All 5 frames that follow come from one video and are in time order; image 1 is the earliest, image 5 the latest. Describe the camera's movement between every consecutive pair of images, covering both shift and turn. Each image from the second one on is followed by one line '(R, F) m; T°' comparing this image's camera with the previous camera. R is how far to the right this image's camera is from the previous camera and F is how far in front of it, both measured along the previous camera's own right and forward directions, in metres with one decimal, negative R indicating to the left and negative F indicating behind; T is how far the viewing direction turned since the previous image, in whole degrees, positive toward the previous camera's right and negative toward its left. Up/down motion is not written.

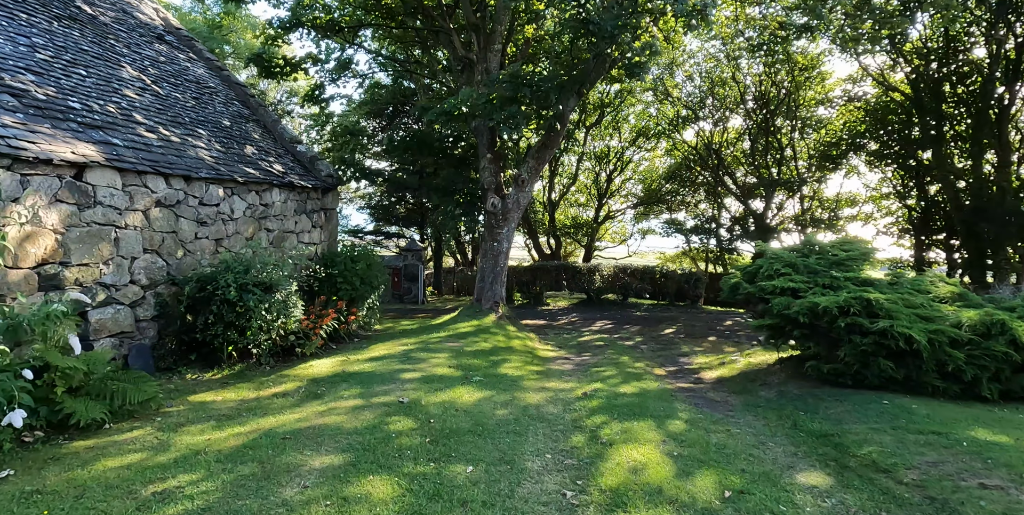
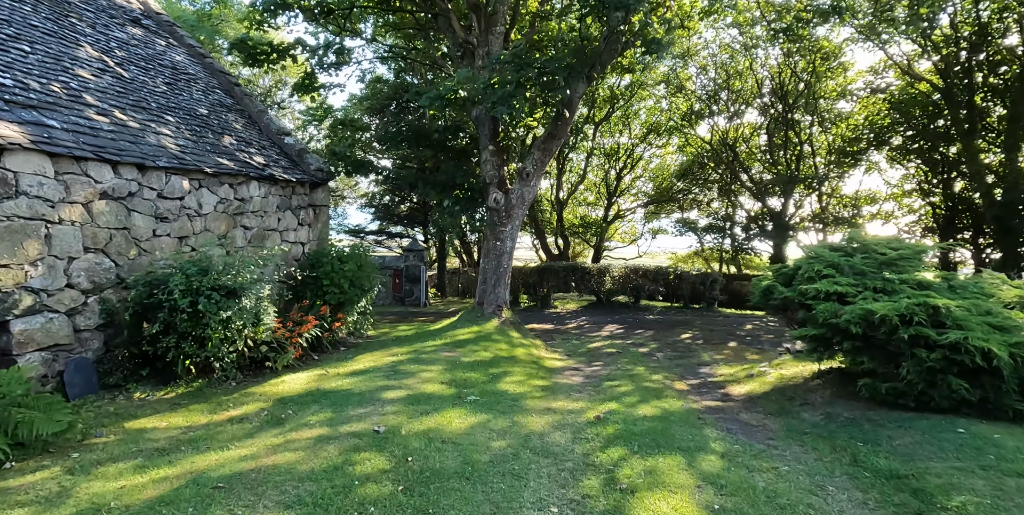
(+0.1, +0.9) m; -1°
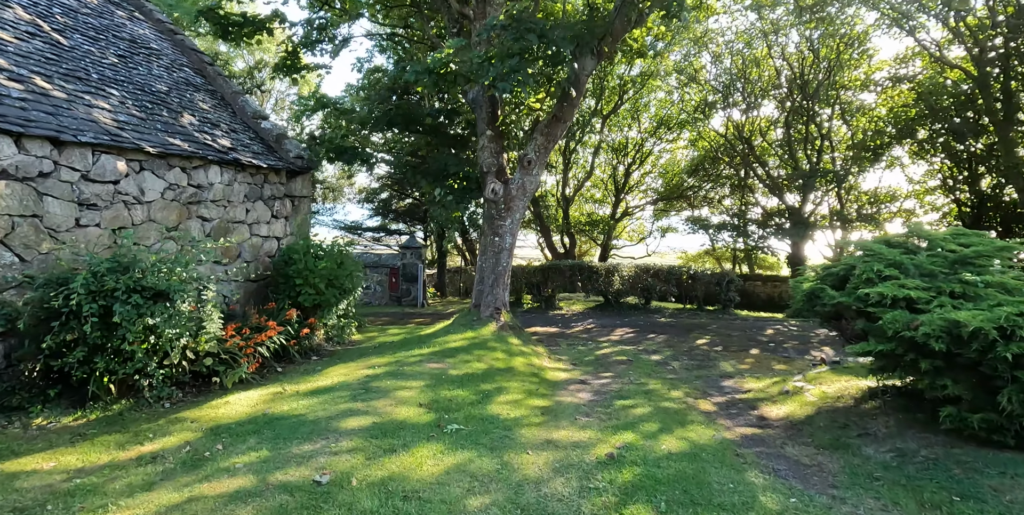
(+0.1, +1.0) m; -1°
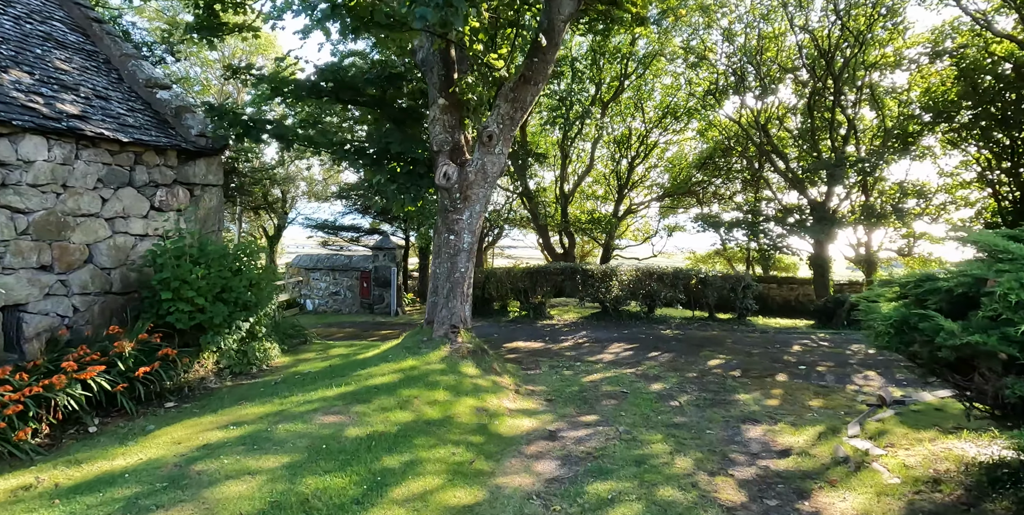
(+0.6, +2.0) m; -1°
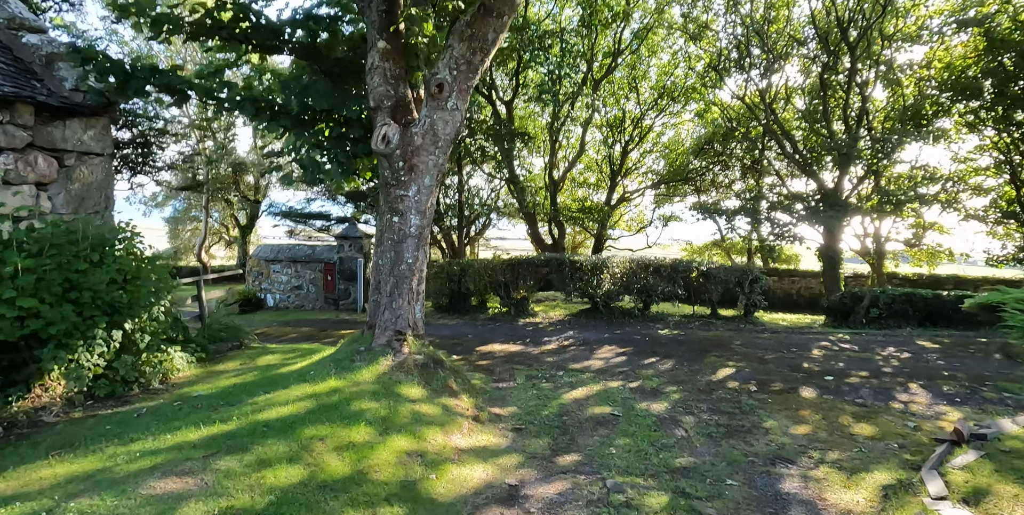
(+0.3, +1.5) m; +1°
